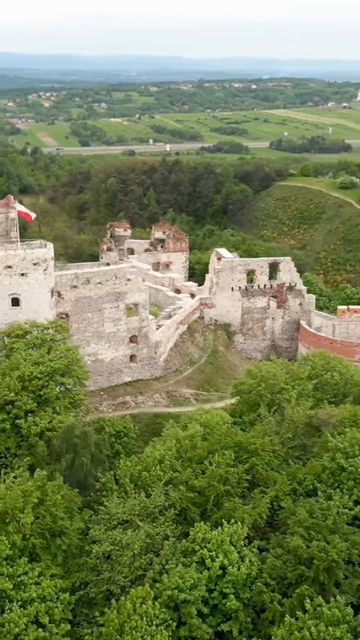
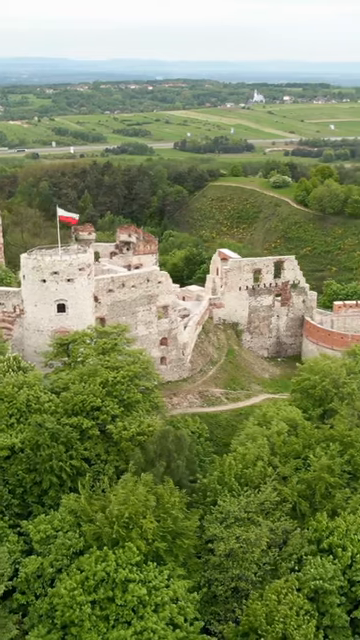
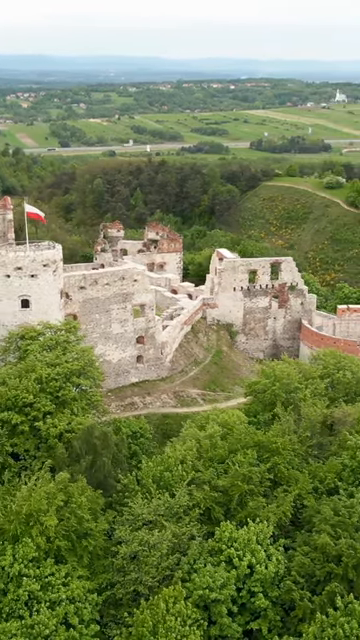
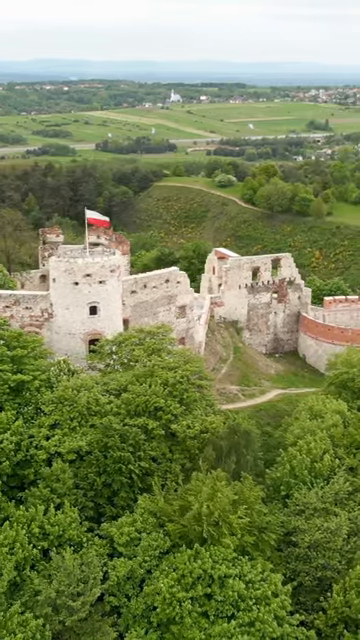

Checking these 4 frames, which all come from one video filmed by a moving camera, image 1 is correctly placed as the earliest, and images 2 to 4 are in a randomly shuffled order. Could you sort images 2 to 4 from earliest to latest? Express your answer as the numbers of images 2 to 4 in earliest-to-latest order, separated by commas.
3, 2, 4
